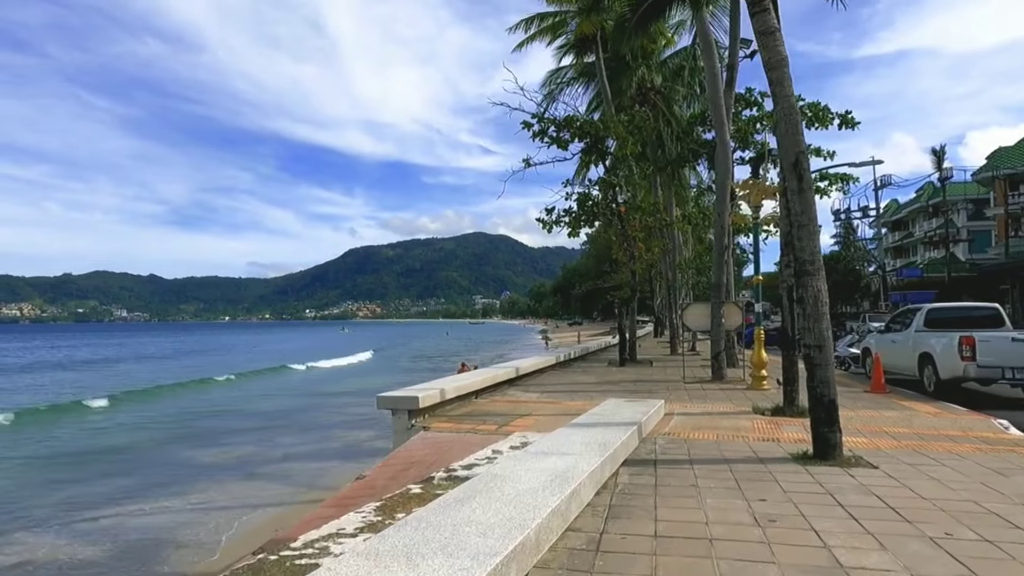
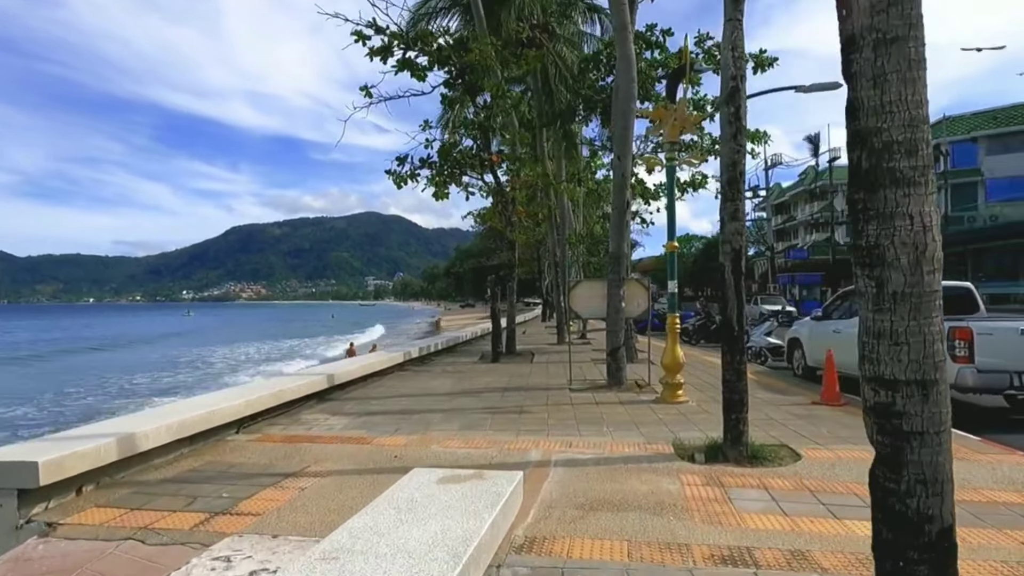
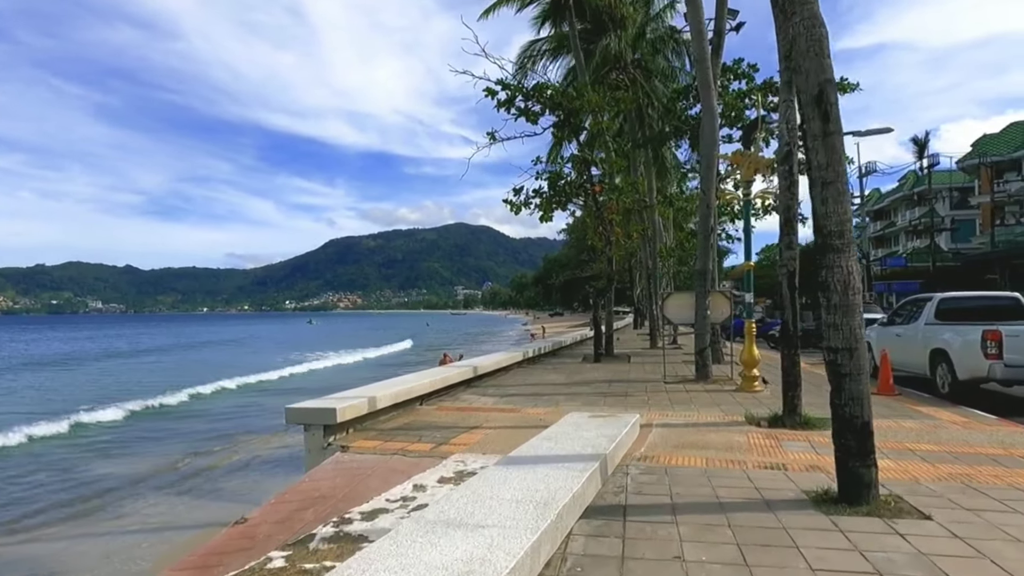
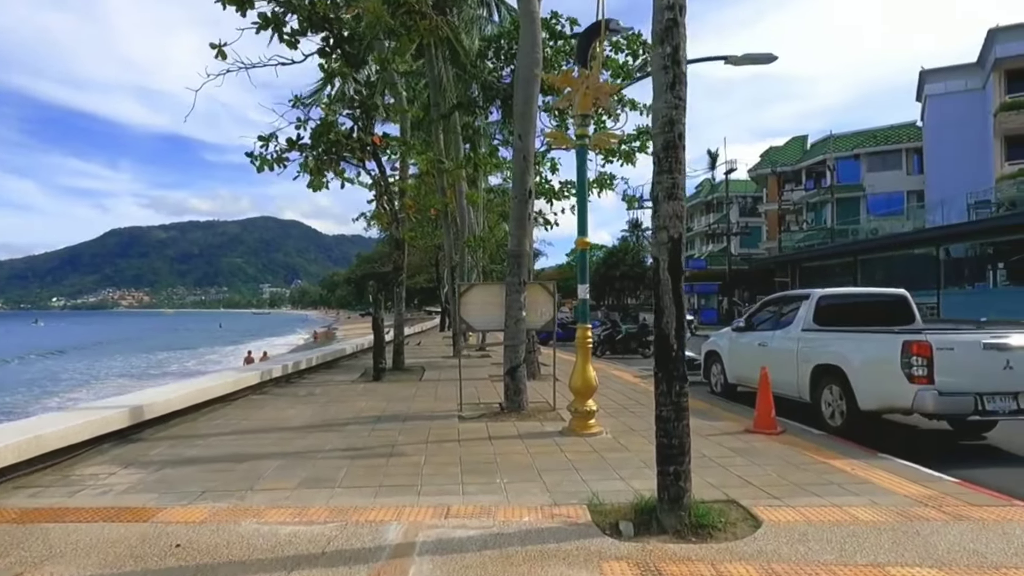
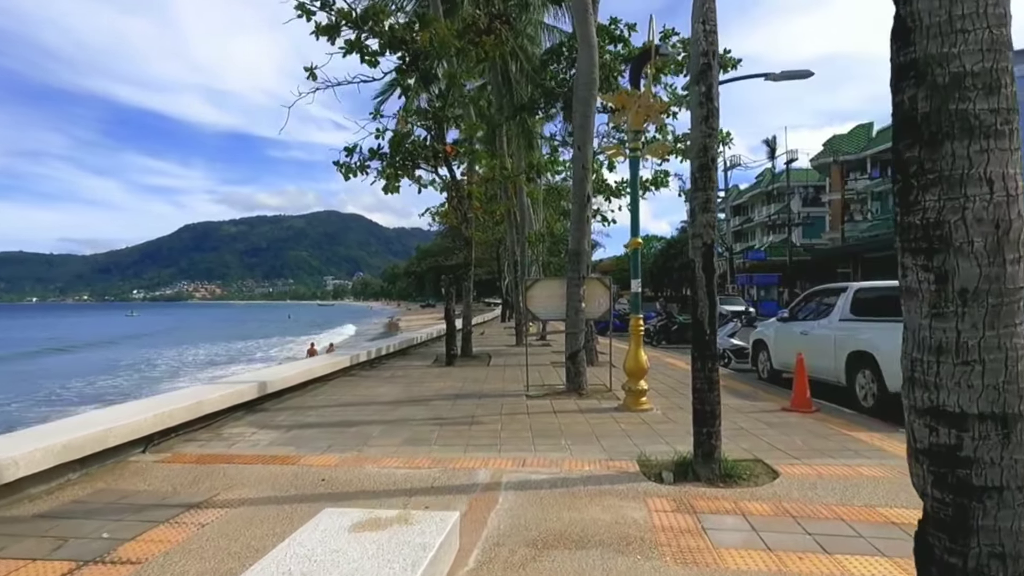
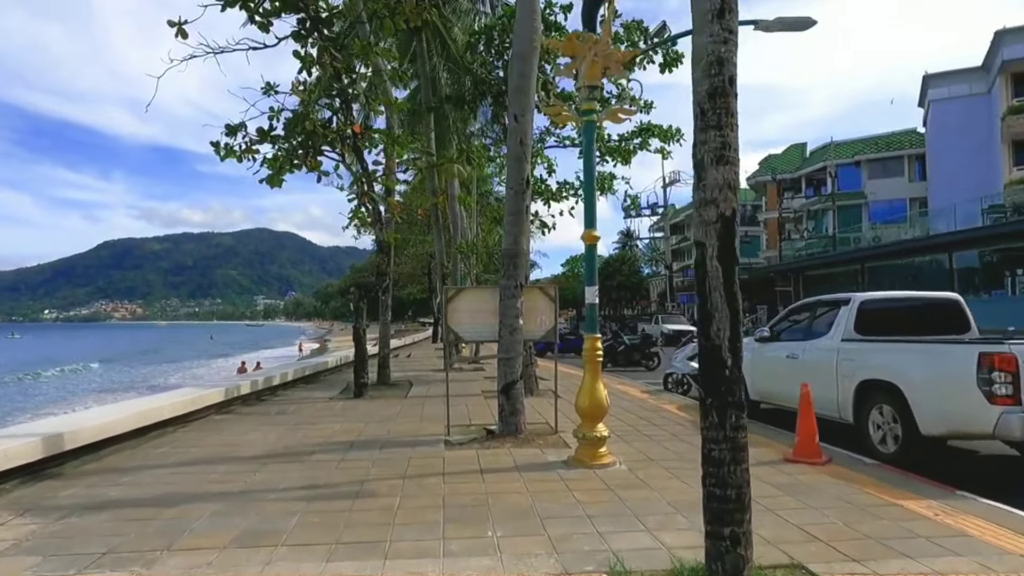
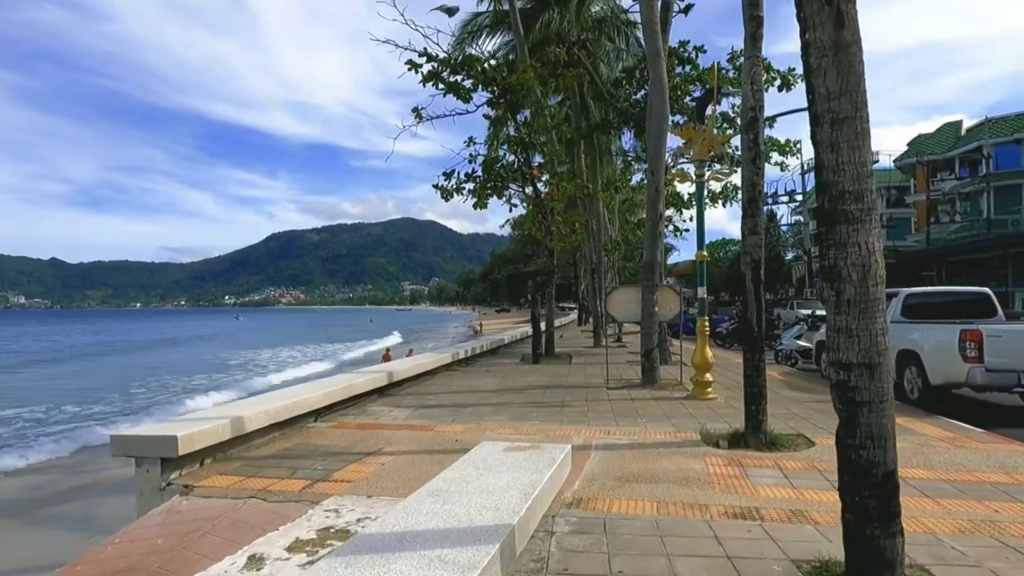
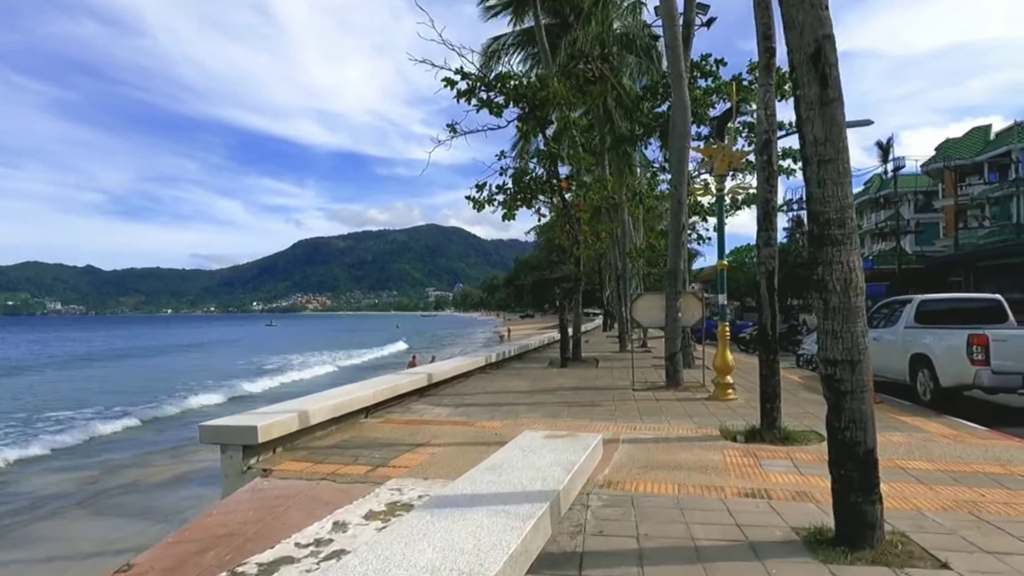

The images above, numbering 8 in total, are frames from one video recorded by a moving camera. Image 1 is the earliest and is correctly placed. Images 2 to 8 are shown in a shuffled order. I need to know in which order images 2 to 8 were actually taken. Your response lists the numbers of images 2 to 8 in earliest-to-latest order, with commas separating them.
3, 8, 7, 2, 5, 4, 6
